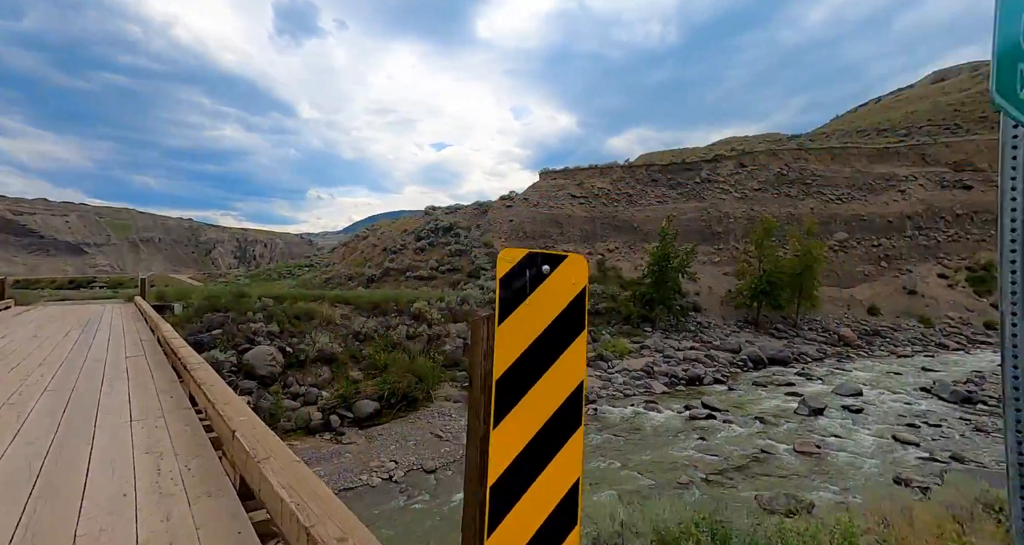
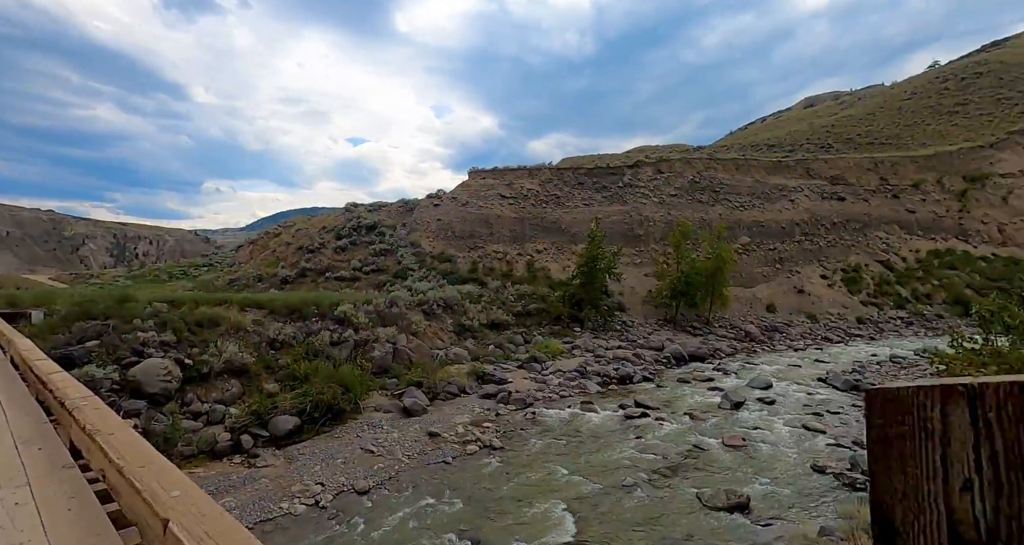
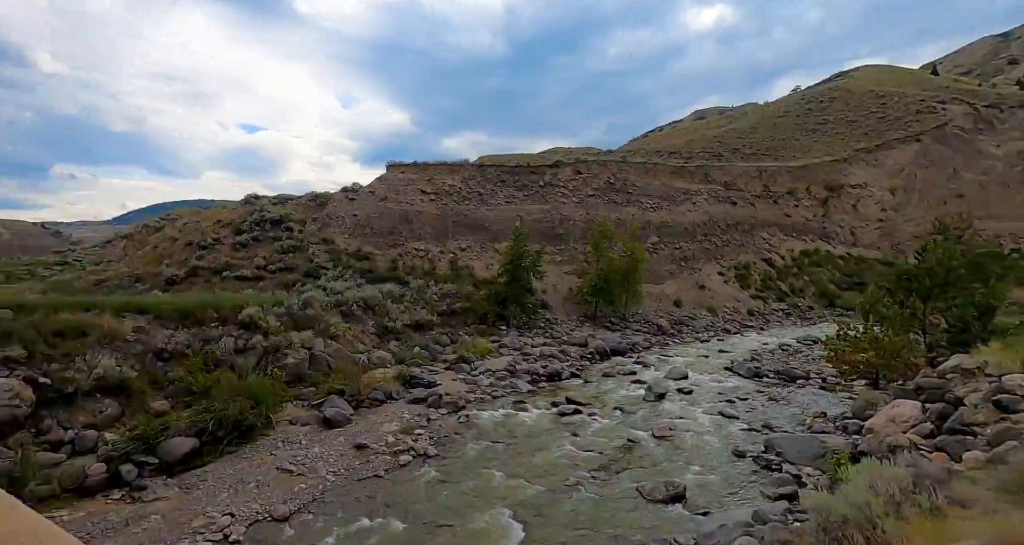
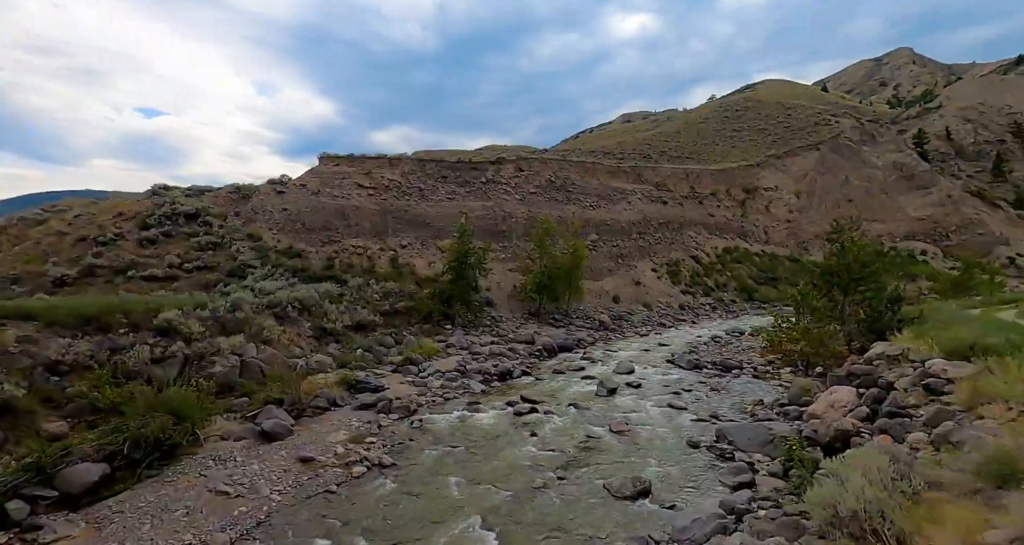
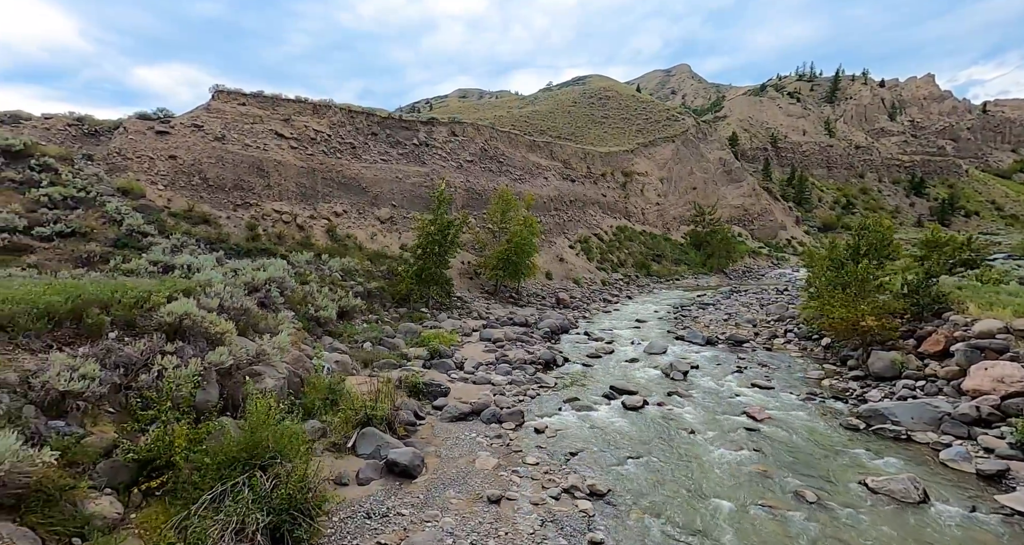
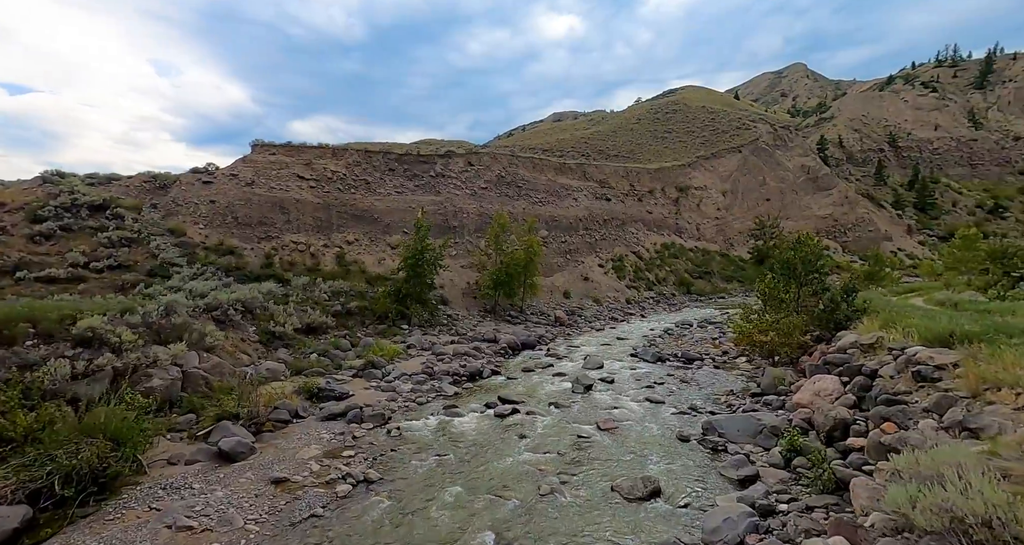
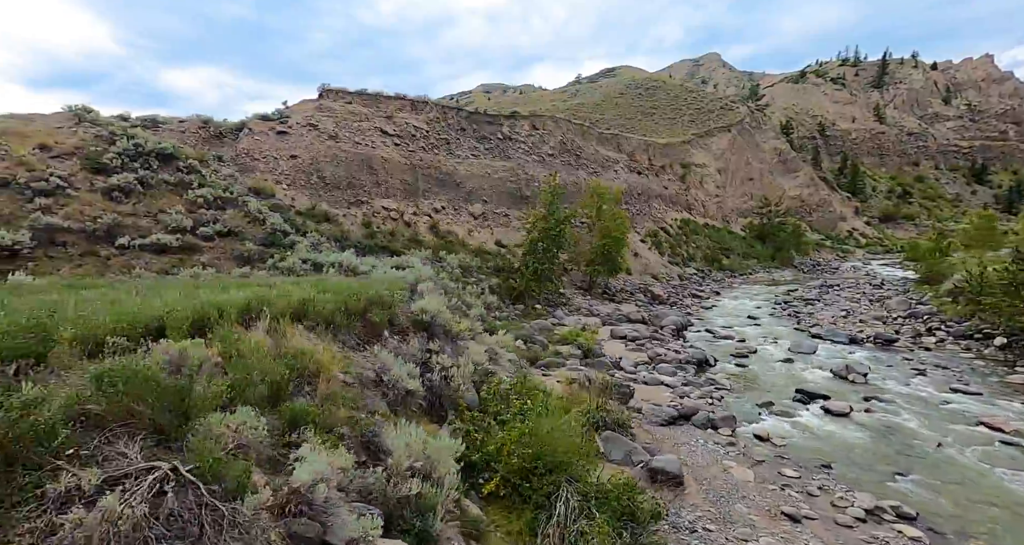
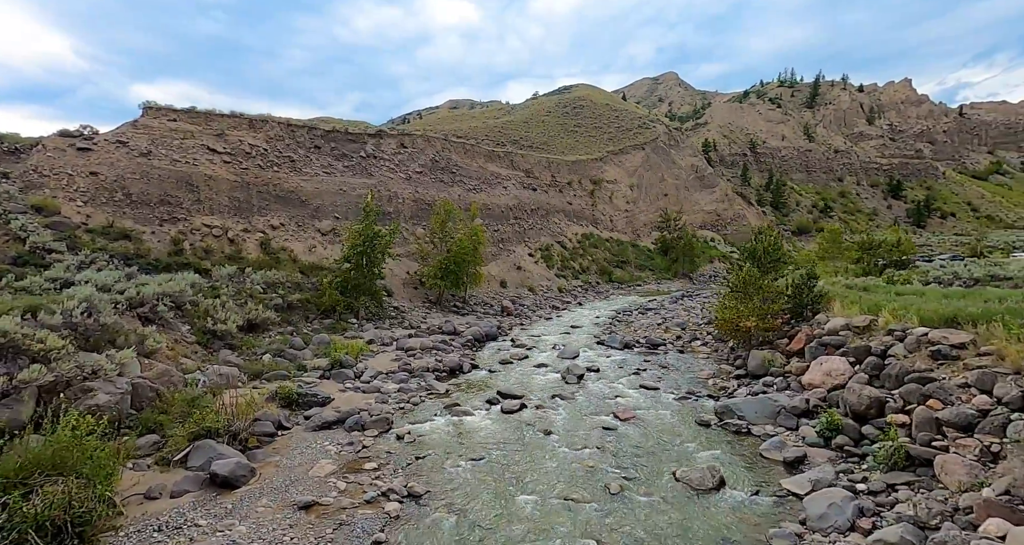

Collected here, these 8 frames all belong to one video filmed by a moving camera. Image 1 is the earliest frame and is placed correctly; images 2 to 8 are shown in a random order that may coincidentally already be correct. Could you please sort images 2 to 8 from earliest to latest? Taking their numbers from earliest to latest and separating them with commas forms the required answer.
2, 3, 4, 6, 8, 5, 7
